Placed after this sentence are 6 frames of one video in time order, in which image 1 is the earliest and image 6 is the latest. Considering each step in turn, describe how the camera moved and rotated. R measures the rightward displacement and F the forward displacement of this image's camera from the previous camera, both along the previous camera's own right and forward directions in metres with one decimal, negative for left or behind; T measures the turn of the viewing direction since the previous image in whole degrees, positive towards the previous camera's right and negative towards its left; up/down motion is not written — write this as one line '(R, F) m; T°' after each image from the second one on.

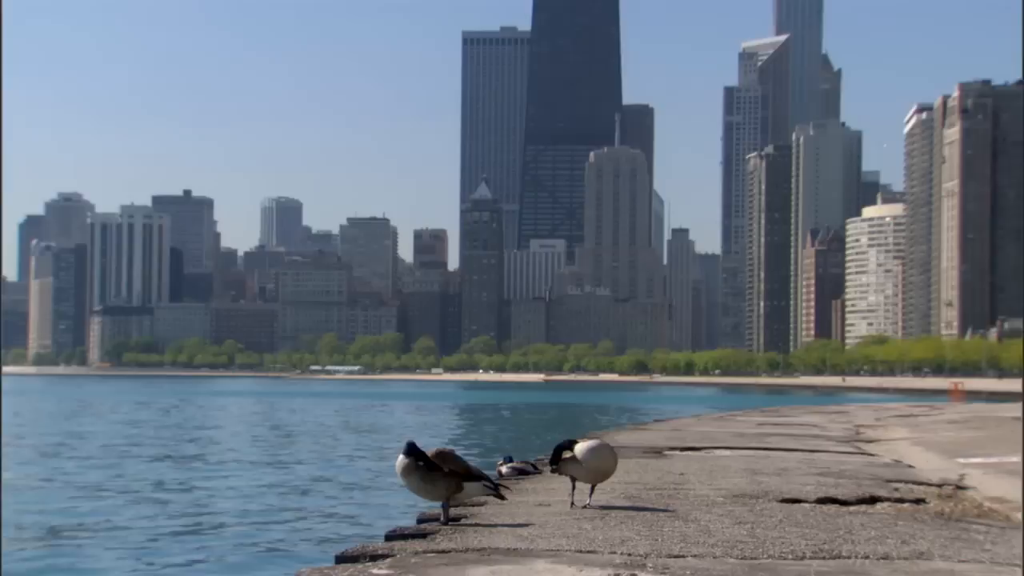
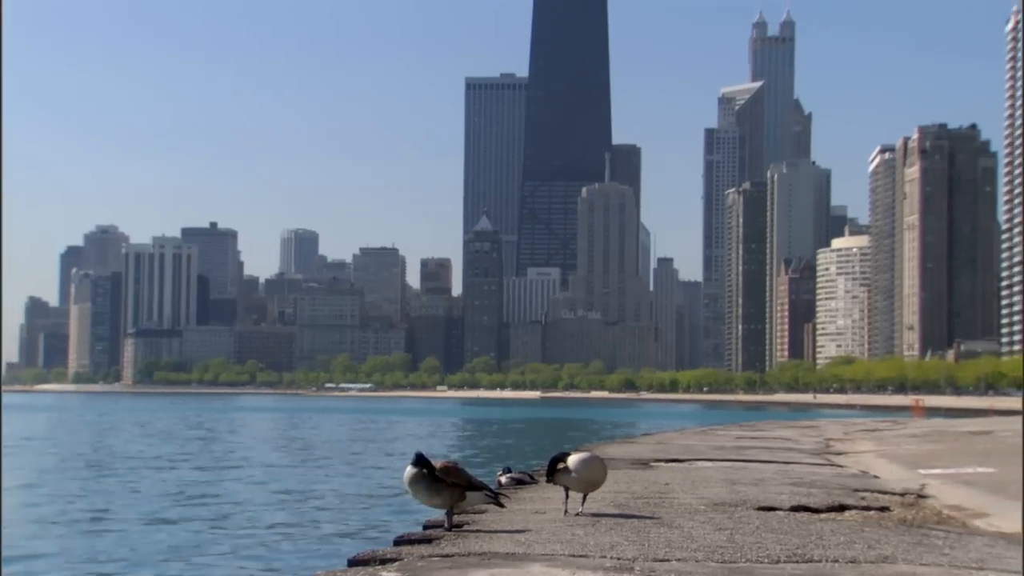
(+0.1, -1.8) m; 0°
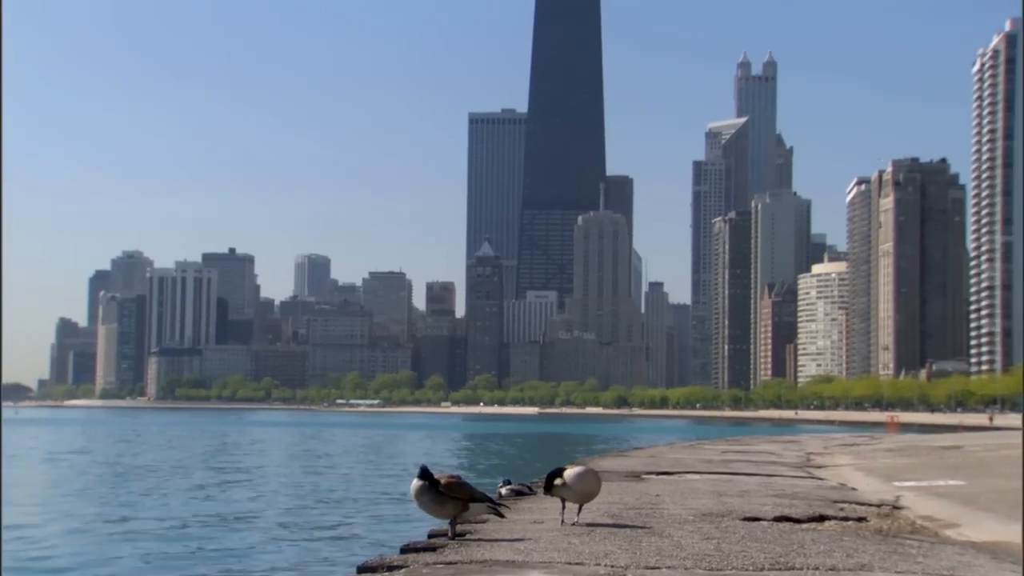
(+0.1, -1.4) m; 0°
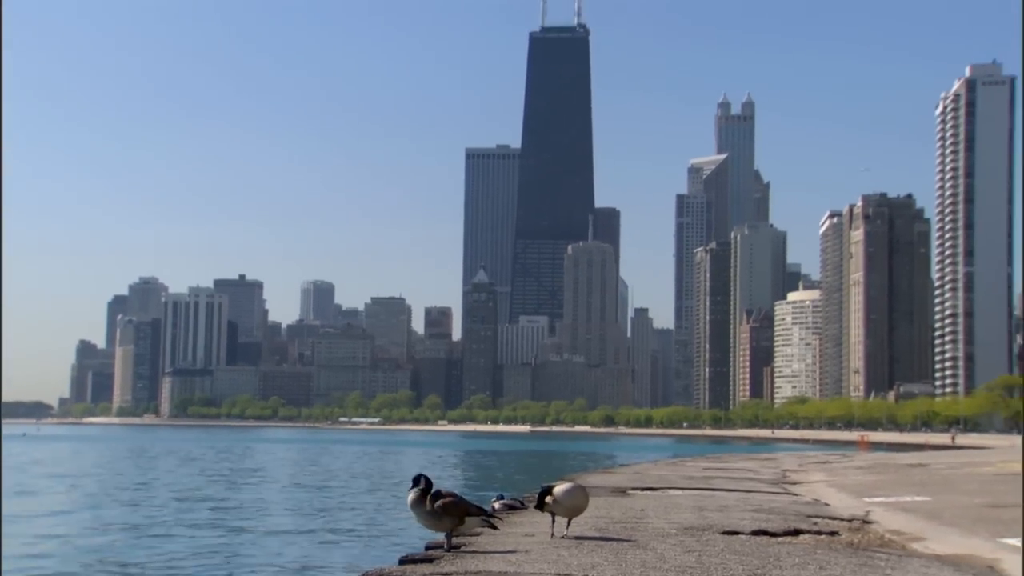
(+0.1, -1.4) m; 0°
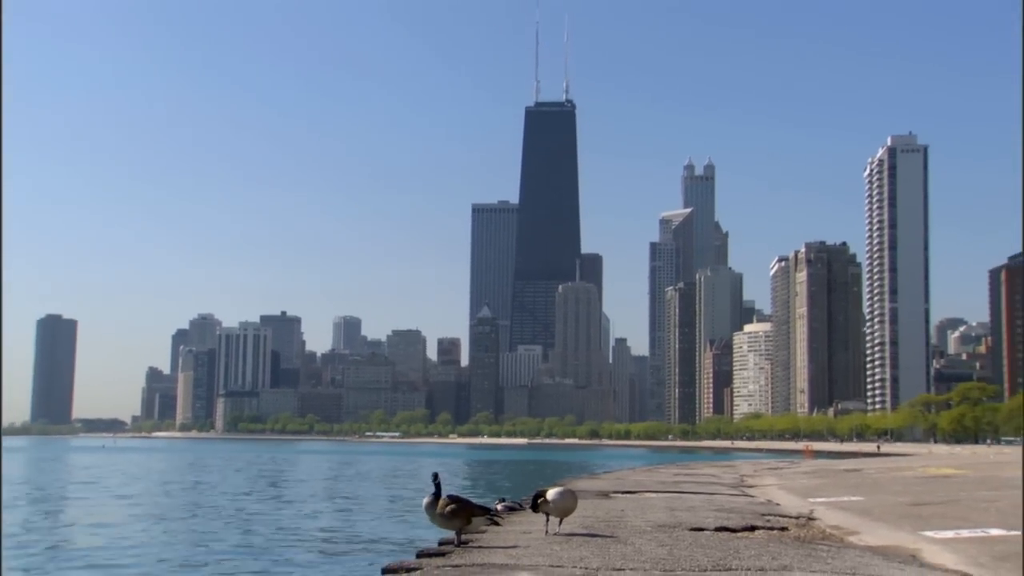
(+0.3, -4.5) m; -1°
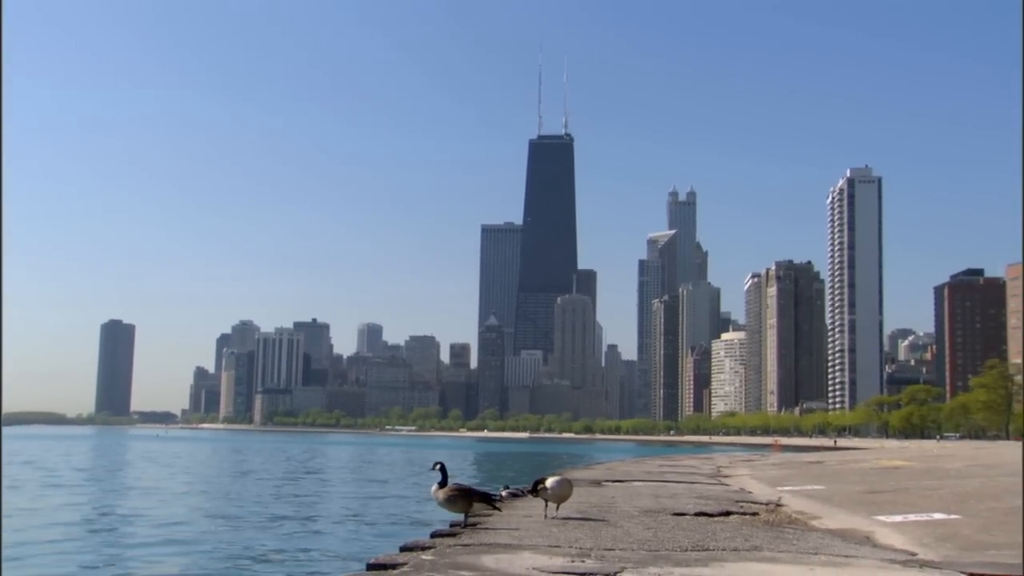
(+0.2, -3.7) m; -1°
